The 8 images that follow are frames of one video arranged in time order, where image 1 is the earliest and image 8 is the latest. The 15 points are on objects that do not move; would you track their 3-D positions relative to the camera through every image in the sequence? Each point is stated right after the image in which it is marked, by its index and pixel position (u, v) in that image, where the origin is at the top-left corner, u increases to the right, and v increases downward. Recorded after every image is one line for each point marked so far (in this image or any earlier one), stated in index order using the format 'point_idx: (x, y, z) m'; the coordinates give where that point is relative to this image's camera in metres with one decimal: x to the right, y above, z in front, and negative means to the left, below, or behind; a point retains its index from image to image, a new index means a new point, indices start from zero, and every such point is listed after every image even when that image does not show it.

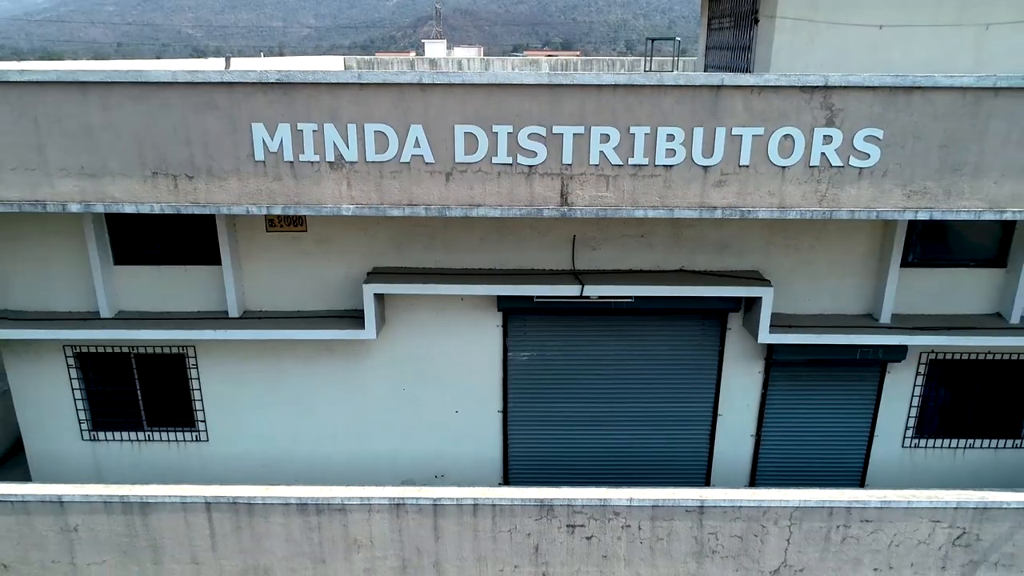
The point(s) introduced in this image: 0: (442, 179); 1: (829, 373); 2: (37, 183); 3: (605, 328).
0: (-0.5, +0.9, +5.4) m
1: (+3.1, -0.8, +6.8) m
2: (-3.7, +0.8, +5.5) m
3: (+0.9, -0.4, +6.6) m
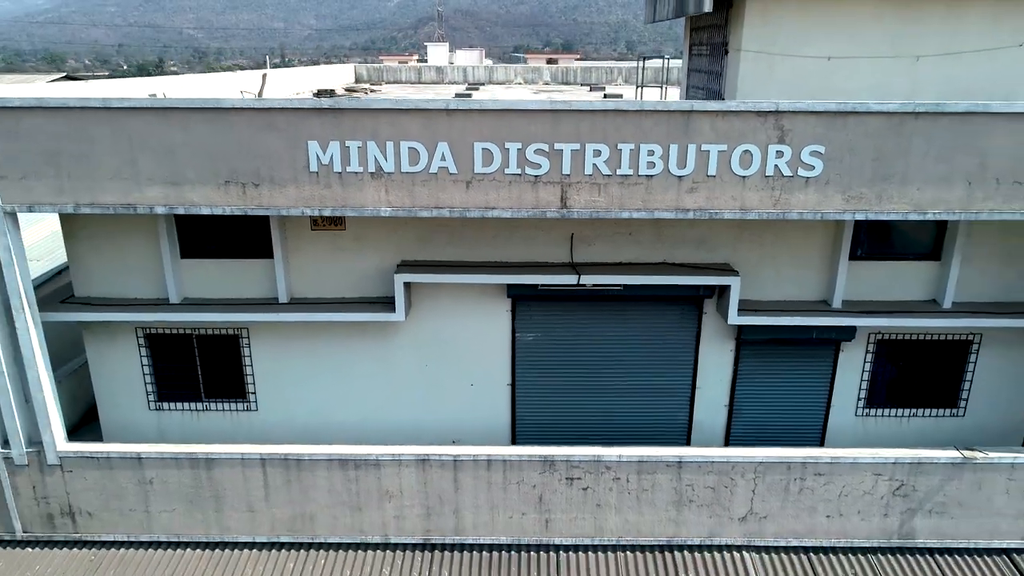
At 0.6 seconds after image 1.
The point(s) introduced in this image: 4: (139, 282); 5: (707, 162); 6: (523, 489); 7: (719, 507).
0: (-0.5, +1.0, +6.6) m
1: (+3.1, -0.7, +7.9) m
2: (-3.6, +0.9, +6.6) m
3: (+1.0, -0.3, +7.8) m
4: (-4.2, +0.1, +7.8) m
5: (+1.8, +1.2, +6.4) m
6: (+0.1, -2.1, +7.4) m
7: (+2.2, -2.3, +7.4) m
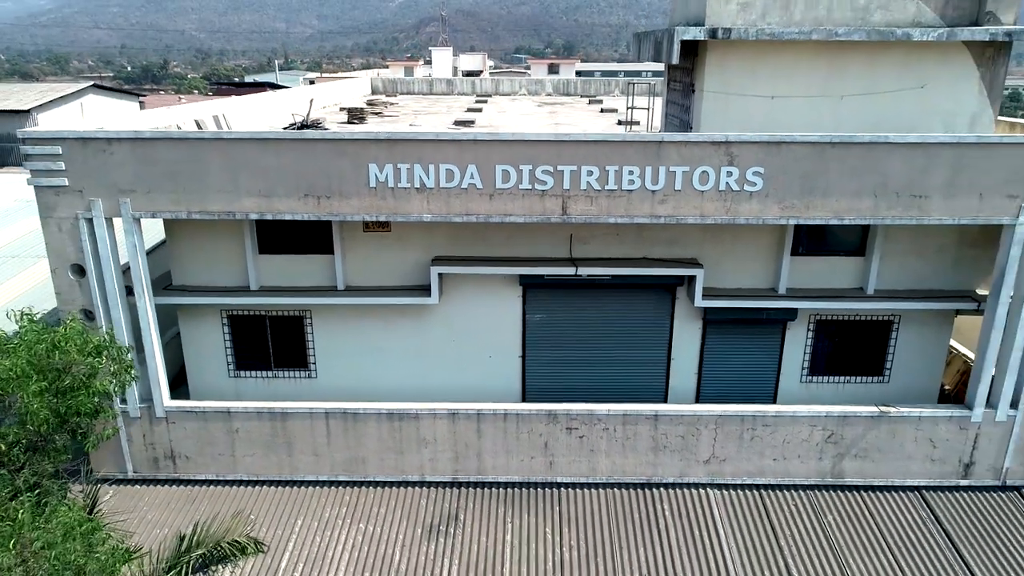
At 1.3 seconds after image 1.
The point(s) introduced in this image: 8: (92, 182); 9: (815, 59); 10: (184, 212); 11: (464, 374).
0: (-0.3, +1.1, +8.5) m
1: (+3.3, -0.6, +9.8) m
2: (-3.4, +1.1, +8.6) m
3: (+1.1, -0.1, +9.7) m
4: (-4.0, +0.2, +9.8) m
5: (+1.9, +1.3, +8.3) m
6: (+0.3, -2.0, +9.4) m
7: (+2.4, -2.2, +9.4) m
8: (-5.1, +1.3, +8.6) m
9: (+3.8, +2.9, +8.8) m
10: (-4.0, +1.0, +8.6) m
11: (-0.7, -1.3, +10.2) m
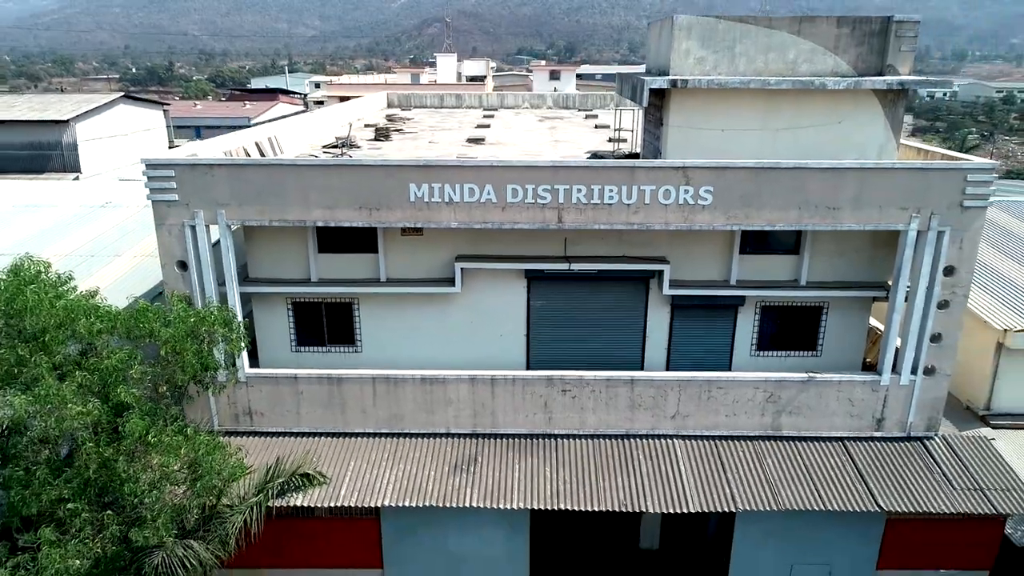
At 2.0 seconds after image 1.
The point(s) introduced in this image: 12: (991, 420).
0: (-0.2, +1.2, +11.0) m
1: (+3.4, -0.4, +12.3) m
2: (-3.3, +1.2, +11.1) m
3: (+1.3, 0.0, +12.2) m
4: (-3.9, +0.4, +12.3) m
5: (+2.0, +1.4, +10.8) m
6: (+0.4, -1.8, +11.9) m
7: (+2.5, -2.1, +11.9) m
8: (-4.9, +1.4, +11.1) m
9: (+3.9, +3.0, +11.3) m
10: (-3.9, +1.1, +11.2) m
11: (-0.6, -1.1, +12.7) m
12: (+9.5, -2.6, +13.8) m
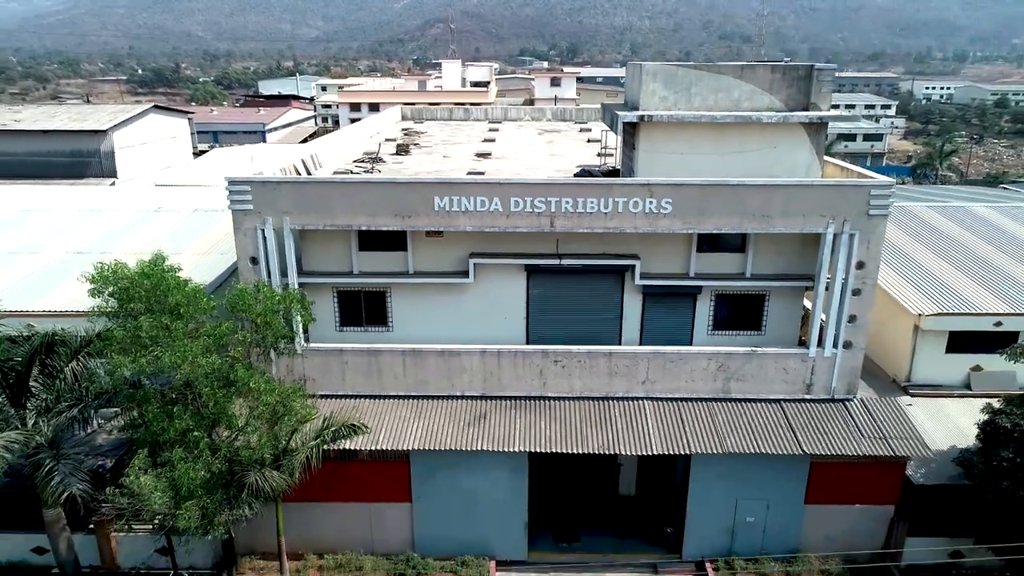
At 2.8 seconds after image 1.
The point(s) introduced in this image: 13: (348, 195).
0: (-0.1, +1.4, +14.0) m
1: (+3.5, -0.3, +15.3) m
2: (-3.3, +1.4, +14.1) m
3: (+1.3, +0.2, +15.2) m
4: (-3.8, +0.5, +15.3) m
5: (+2.1, +1.6, +13.8) m
6: (+0.4, -1.7, +14.8) m
7: (+2.5, -1.9, +14.9) m
8: (-4.9, +1.6, +14.1) m
9: (+4.0, +3.2, +14.2) m
10: (-3.8, +1.3, +14.2) m
11: (-0.5, -0.9, +15.7) m
12: (+9.6, -2.4, +16.7) m
13: (-3.3, +1.9, +14.0) m
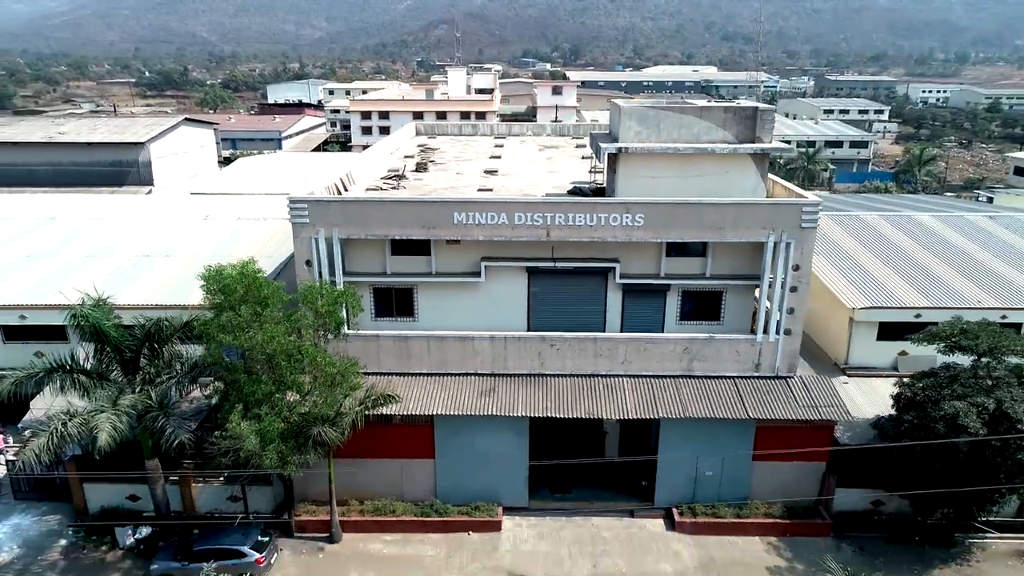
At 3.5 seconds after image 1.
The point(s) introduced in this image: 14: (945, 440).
0: (0.0, +1.5, +17.5) m
1: (+3.6, -0.2, +18.8) m
2: (-3.2, +1.5, +17.6) m
3: (+1.4, +0.2, +18.6) m
4: (-3.7, +0.6, +18.8) m
5: (+2.2, +1.7, +17.3) m
6: (+0.5, -1.6, +18.3) m
7: (+2.6, -1.8, +18.3) m
8: (-4.8, +1.7, +17.6) m
9: (+4.1, +3.2, +17.7) m
10: (-3.7, +1.4, +17.6) m
11: (-0.4, -0.9, +19.2) m
12: (+9.7, -2.4, +20.1) m
13: (-3.2, +1.9, +17.4) m
14: (+9.7, -3.4, +15.6) m
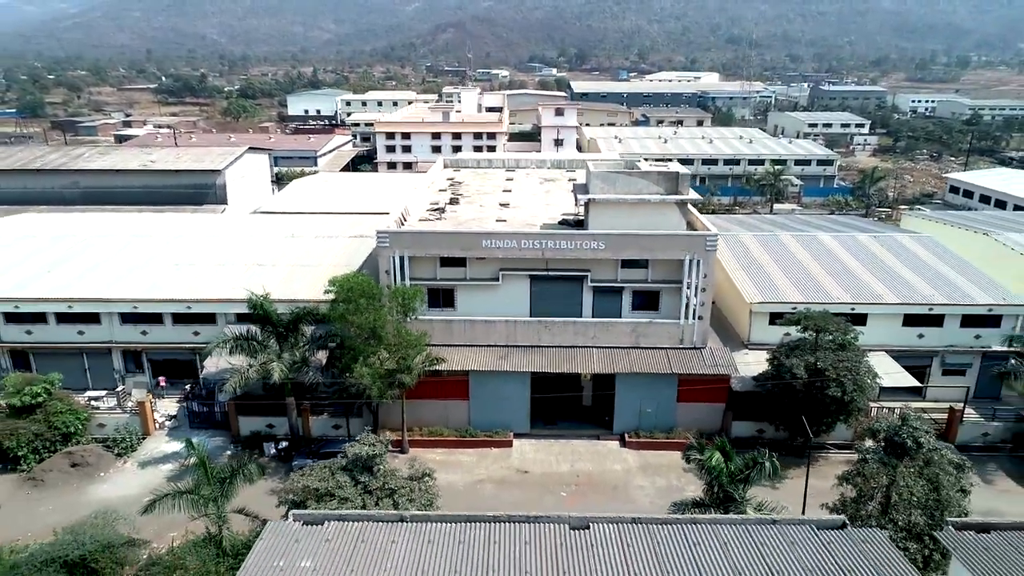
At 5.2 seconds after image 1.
0: (+0.3, +1.5, +27.0) m
1: (+3.9, -0.2, +28.3) m
2: (-2.8, +1.5, +27.2) m
3: (+1.7, +0.2, +28.2) m
4: (-3.4, +0.6, +28.4) m
5: (+2.5, +1.6, +26.8) m
6: (+0.8, -1.6, +27.8) m
7: (+2.9, -1.8, +27.8) m
8: (-4.5, +1.7, +27.1) m
9: (+4.4, +3.2, +27.2) m
10: (-3.4, +1.3, +27.2) m
11: (-0.1, -0.9, +28.7) m
12: (+10.0, -2.4, +29.6) m
13: (-2.9, +1.9, +27.0) m
14: (+9.9, -3.4, +25.0) m
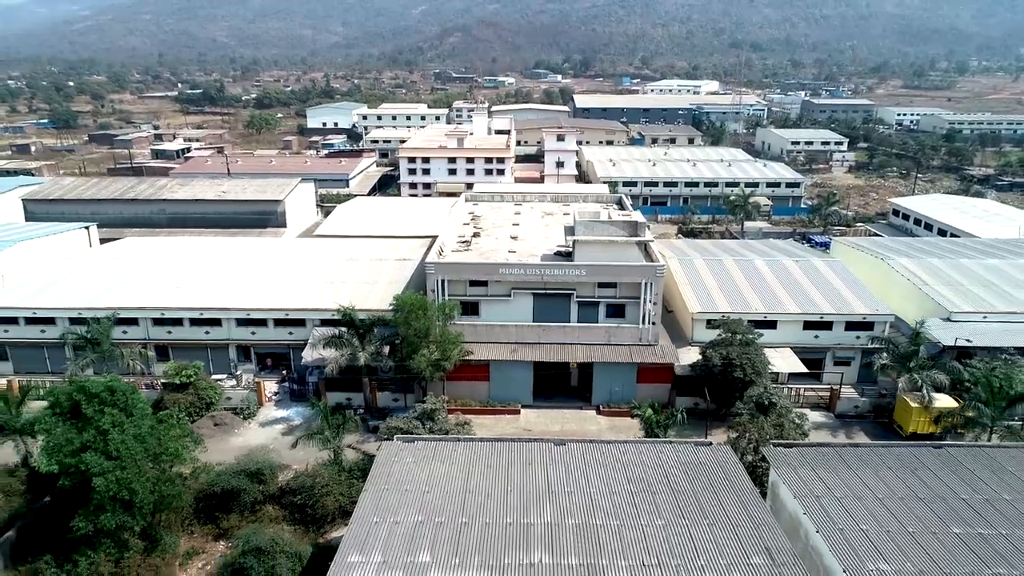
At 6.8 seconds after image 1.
0: (+0.7, +0.7, +38.4) m
1: (+4.3, -1.0, +39.7) m
2: (-2.4, +0.7, +38.6) m
3: (+2.2, -0.6, +39.6) m
4: (-3.0, -0.2, +39.8) m
5: (+3.0, +0.9, +38.2) m
6: (+1.3, -2.4, +39.3) m
7: (+3.4, -2.6, +39.2) m
8: (-4.0, +0.9, +38.6) m
9: (+4.8, +2.4, +38.6) m
10: (-3.0, +0.6, +38.7) m
11: (+0.4, -1.7, +40.2) m
12: (+10.5, -3.2, +40.9) m
13: (-2.4, +1.1, +38.5) m
14: (+10.4, -4.2, +36.4) m
